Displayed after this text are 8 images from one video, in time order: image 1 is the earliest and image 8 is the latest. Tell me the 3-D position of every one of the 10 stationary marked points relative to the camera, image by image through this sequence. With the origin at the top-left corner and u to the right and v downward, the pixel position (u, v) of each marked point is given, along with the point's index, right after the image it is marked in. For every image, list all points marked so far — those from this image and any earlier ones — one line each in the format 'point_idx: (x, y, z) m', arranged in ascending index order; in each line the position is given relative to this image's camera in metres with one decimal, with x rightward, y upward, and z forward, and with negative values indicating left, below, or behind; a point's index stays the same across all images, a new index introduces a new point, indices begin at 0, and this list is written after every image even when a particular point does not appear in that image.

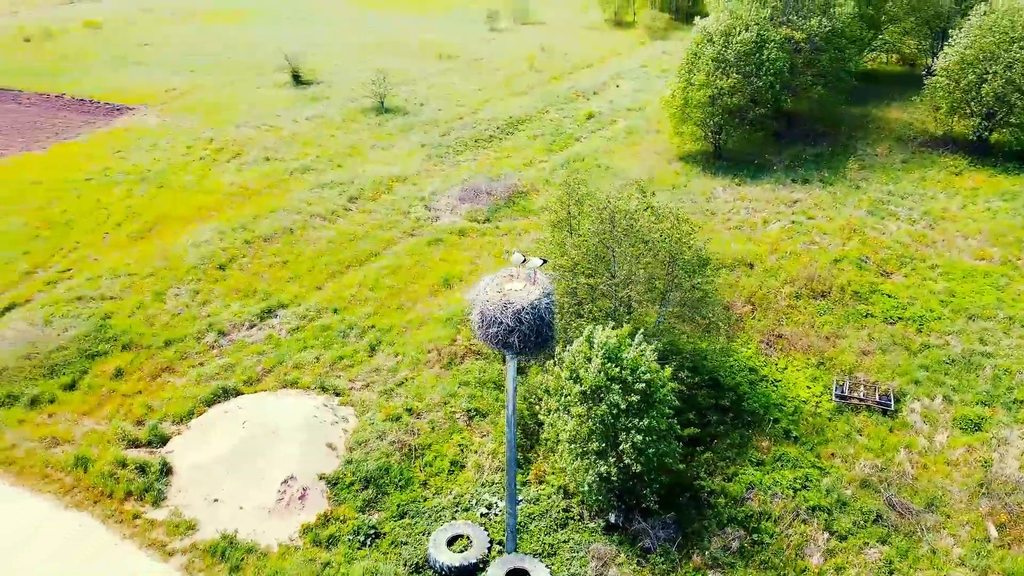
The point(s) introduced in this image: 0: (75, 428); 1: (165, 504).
0: (-9.3, -3.0, +17.1) m
1: (-6.5, -4.0, +15.0) m
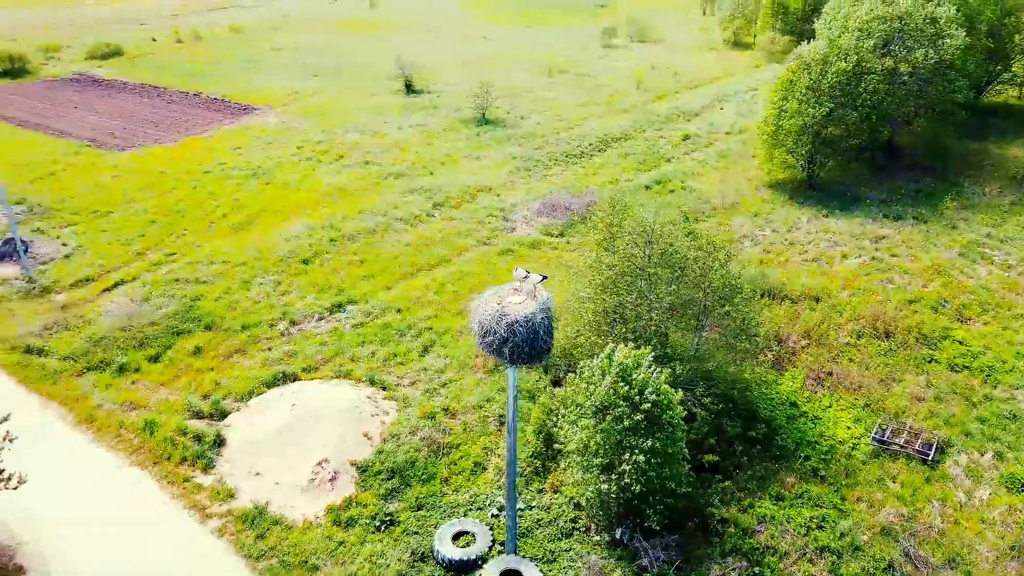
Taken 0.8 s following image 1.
0: (-8.6, -2.5, +19.1) m
1: (-6.2, -3.8, +16.6) m
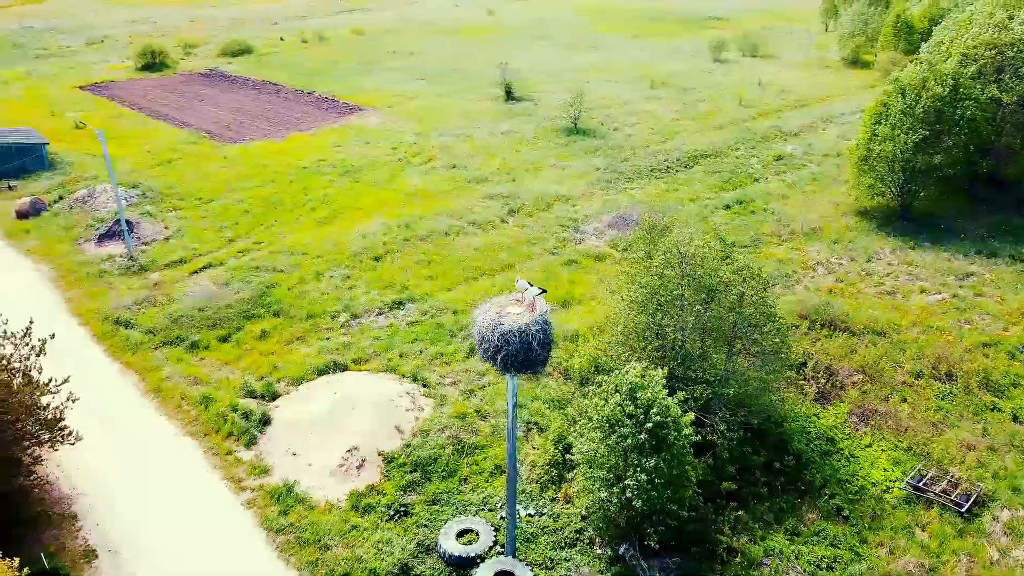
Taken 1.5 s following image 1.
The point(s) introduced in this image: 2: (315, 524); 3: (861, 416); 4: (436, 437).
0: (-7.7, -2.1, +20.7) m
1: (-5.7, -3.5, +17.8) m
2: (-3.8, -4.6, +15.6) m
3: (+8.2, -3.0, +18.9) m
4: (-1.7, -3.3, +18.0) m
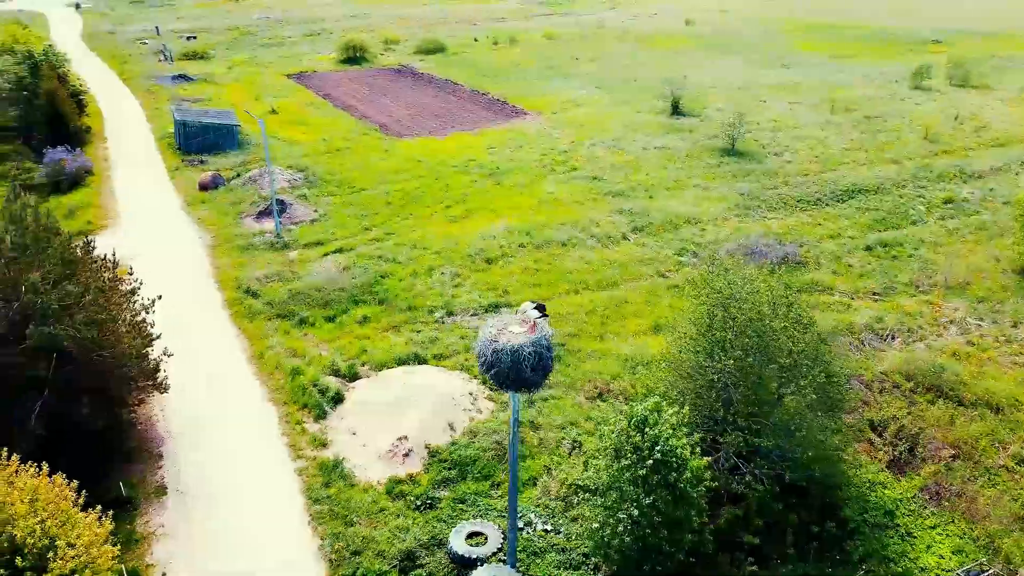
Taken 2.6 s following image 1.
0: (-5.7, -1.7, +22.7) m
1: (-4.6, -3.2, +19.5) m
2: (-3.4, -4.5, +16.9) m
3: (+9.1, -4.4, +17.3) m
4: (-0.7, -3.5, +18.8) m
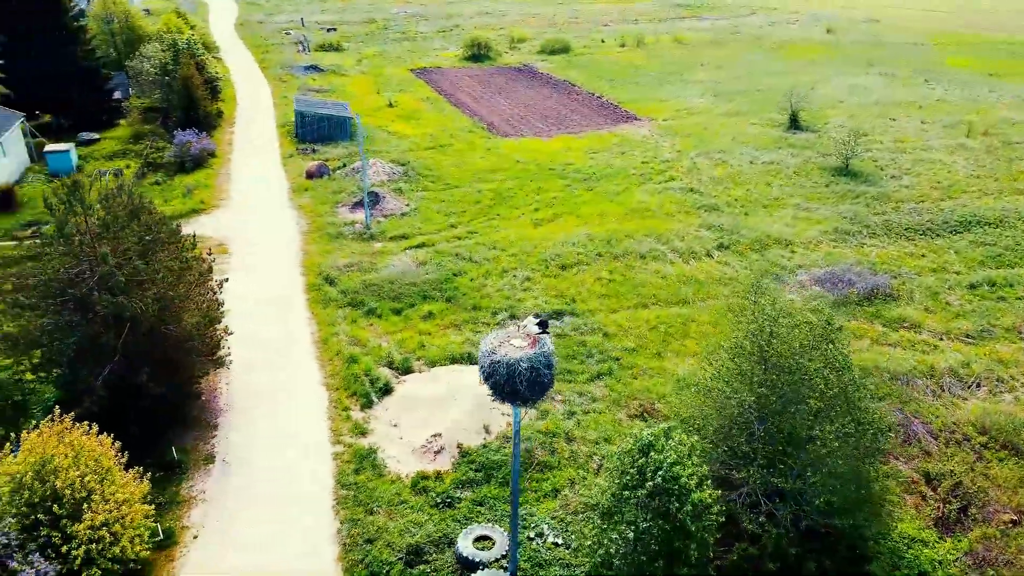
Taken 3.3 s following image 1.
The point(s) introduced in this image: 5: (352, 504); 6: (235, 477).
0: (-4.1, -1.5, +23.7) m
1: (-3.7, -3.1, +20.4) m
2: (-3.0, -4.4, +17.6) m
3: (+9.3, -5.4, +16.0) m
4: (0.0, -3.7, +19.0) m
5: (-3.4, -4.6, +17.2) m
6: (-6.2, -4.2, +18.0) m
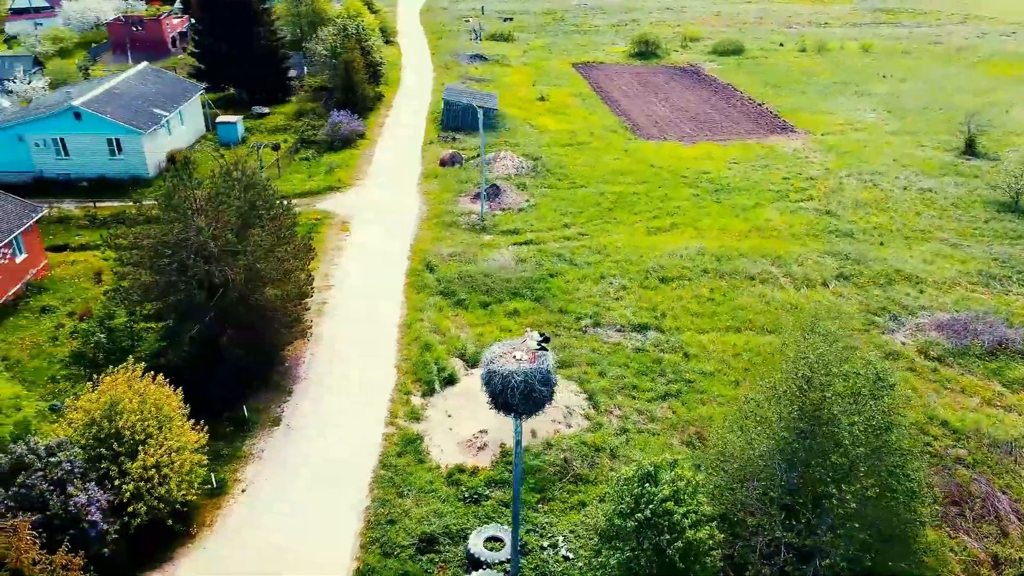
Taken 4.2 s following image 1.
0: (-1.8, -1.2, +24.5) m
1: (-2.2, -2.9, +21.2) m
2: (-2.3, -4.3, +18.5) m
3: (+9.2, -6.7, +14.3) m
4: (+1.0, -3.9, +19.2) m
5: (-2.8, -4.4, +18.2) m
6: (-5.3, -3.7, +19.5) m
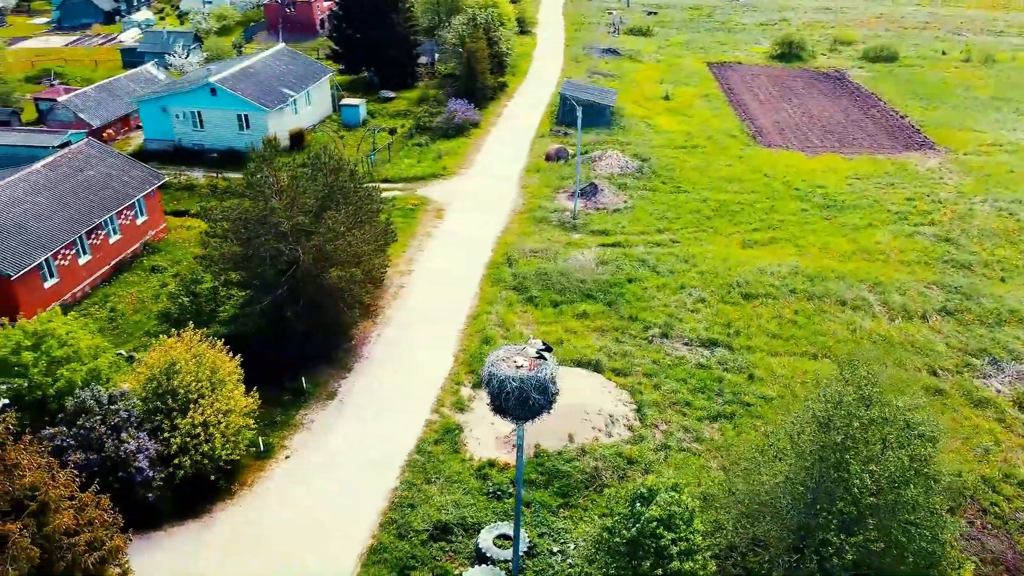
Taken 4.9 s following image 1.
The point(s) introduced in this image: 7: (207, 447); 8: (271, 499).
0: (+0.2, -1.1, +24.8) m
1: (-1.0, -2.7, +21.7) m
2: (-1.6, -4.1, +19.0) m
3: (+8.7, -7.6, +13.0) m
4: (+1.8, -4.1, +19.1) m
5: (-2.2, -4.2, +18.8) m
6: (-4.4, -3.3, +20.6) m
7: (-6.5, -3.4, +17.2) m
8: (-5.4, -4.7, +17.9) m
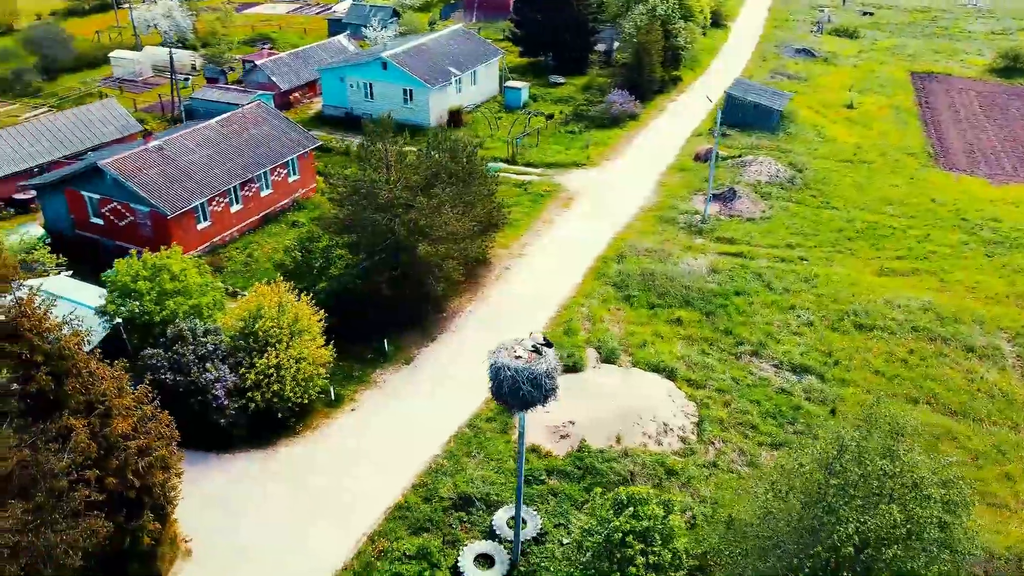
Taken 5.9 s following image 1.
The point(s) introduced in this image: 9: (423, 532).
0: (+3.0, -1.0, +25.0) m
1: (+0.9, -2.5, +22.3) m
2: (-0.6, -3.7, +19.9) m
3: (+7.5, -8.7, +11.8) m
4: (+2.7, -4.2, +19.2) m
5: (-1.2, -3.8, +19.8) m
6: (-2.7, -2.5, +22.0) m
7: (-5.6, -2.4, +19.2) m
8: (-4.5, -3.8, +19.7) m
9: (-1.9, -5.2, +17.2) m
